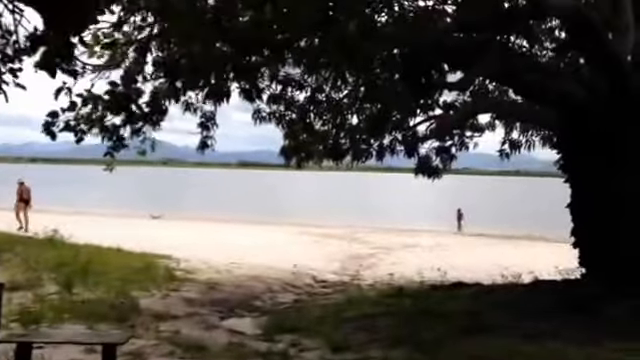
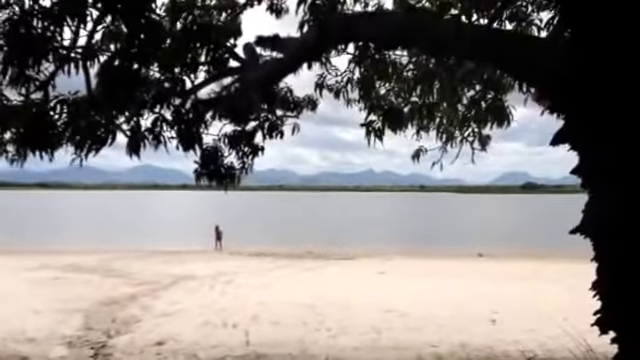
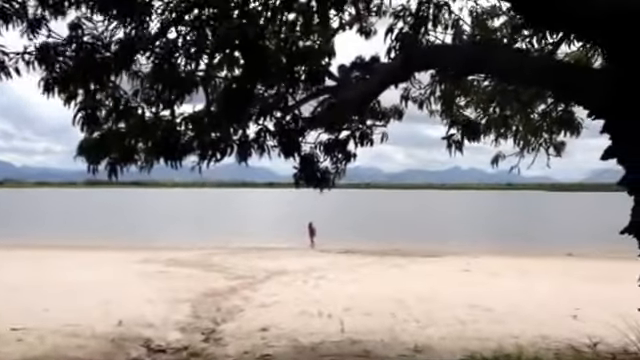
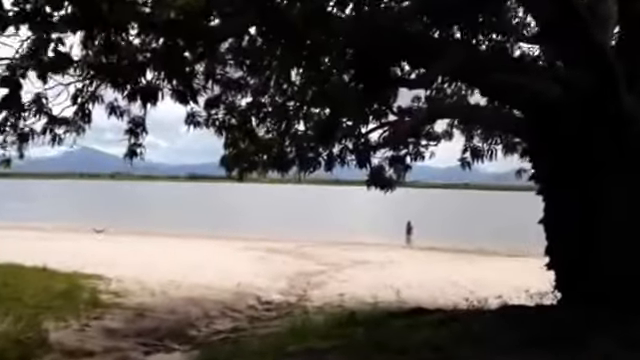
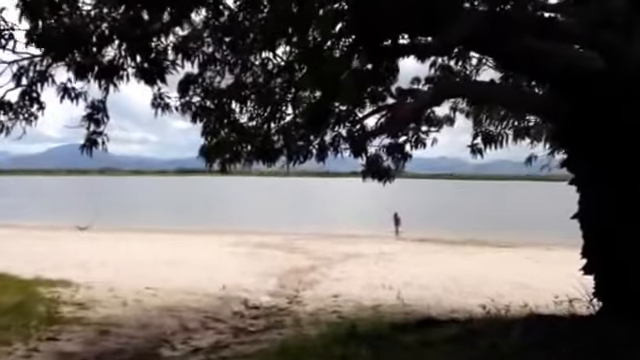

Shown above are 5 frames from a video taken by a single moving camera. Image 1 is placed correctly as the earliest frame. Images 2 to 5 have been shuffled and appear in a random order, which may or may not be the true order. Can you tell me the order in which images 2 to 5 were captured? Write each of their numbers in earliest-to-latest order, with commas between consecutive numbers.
4, 5, 3, 2
